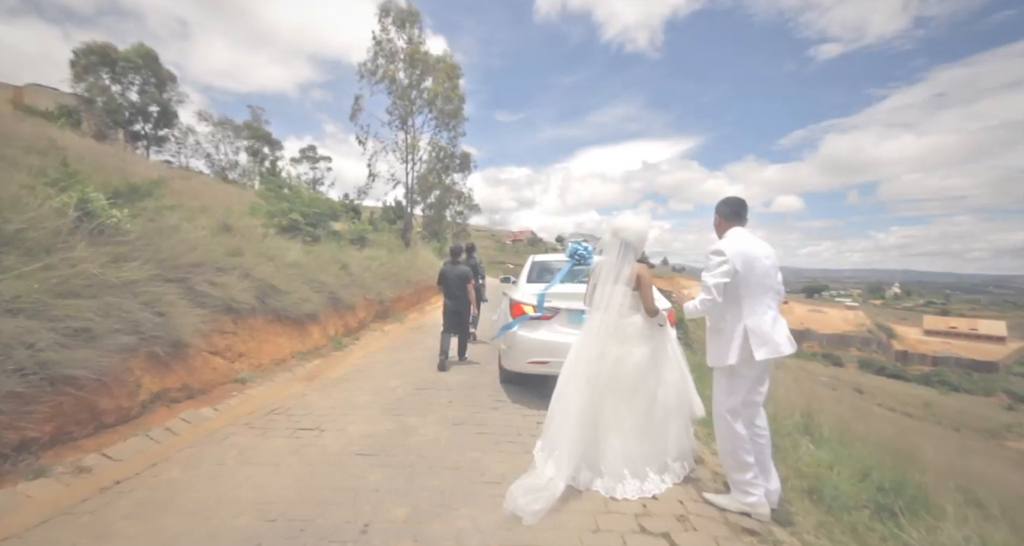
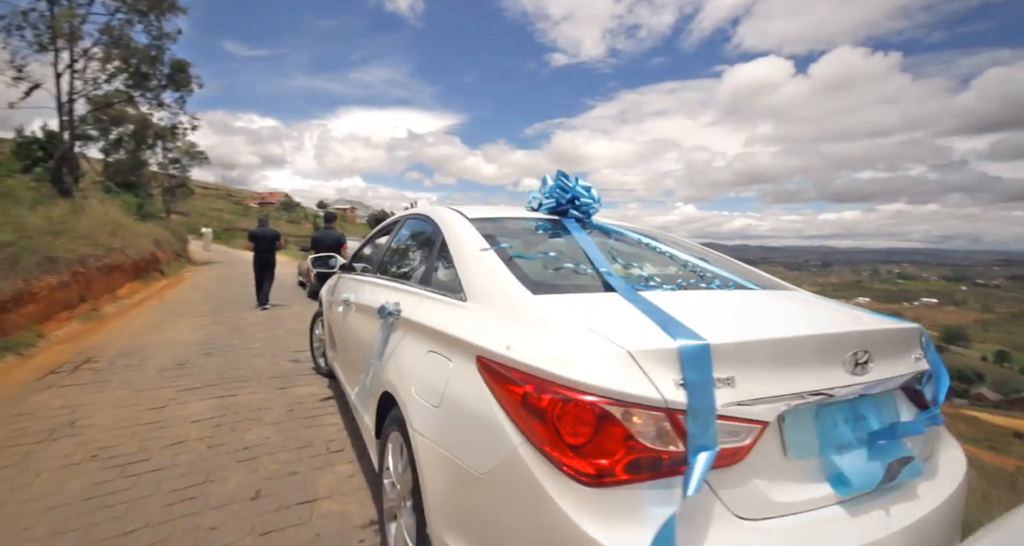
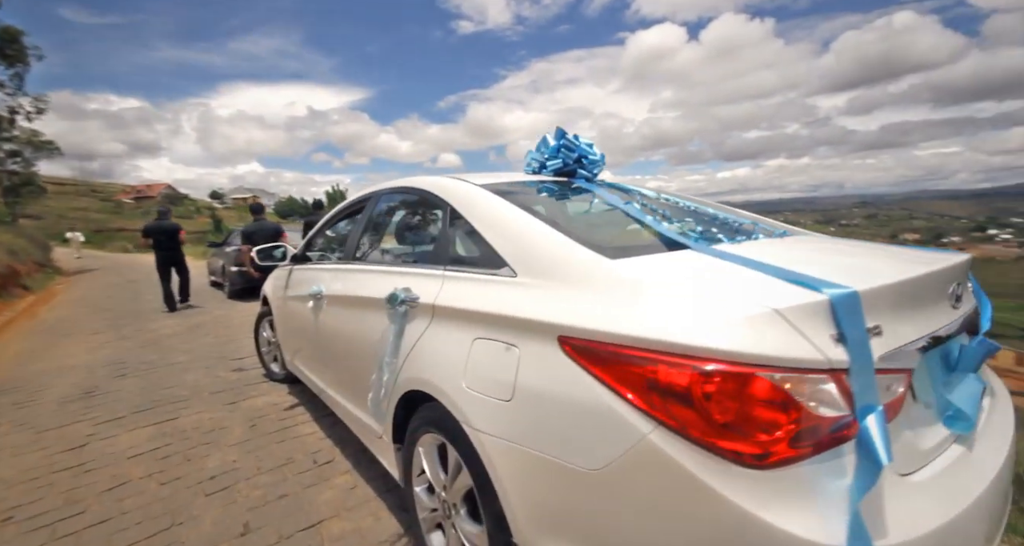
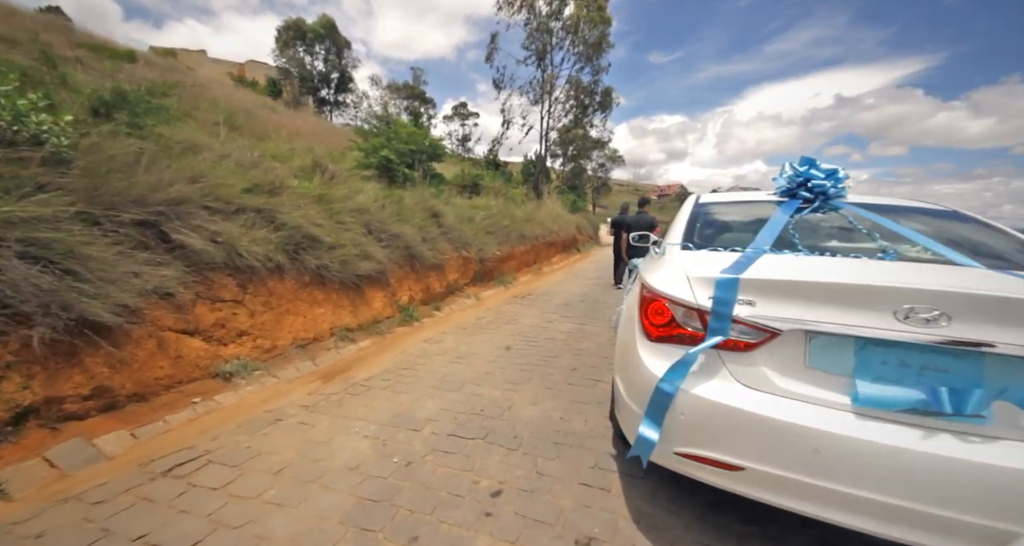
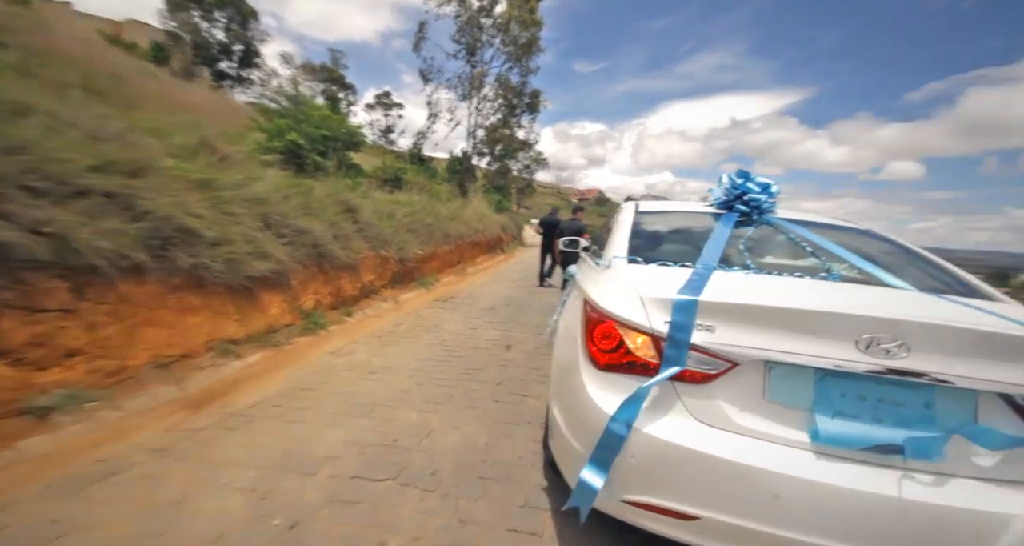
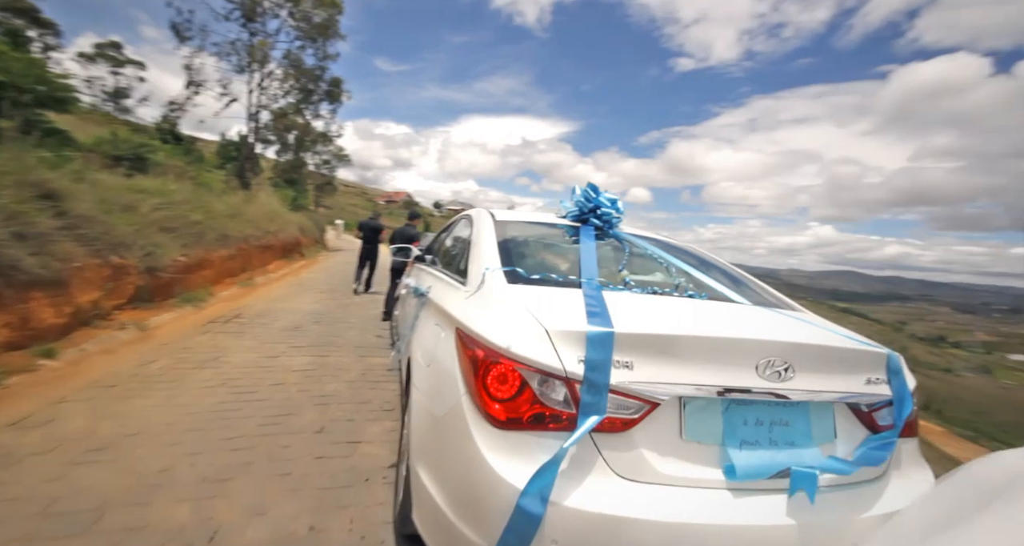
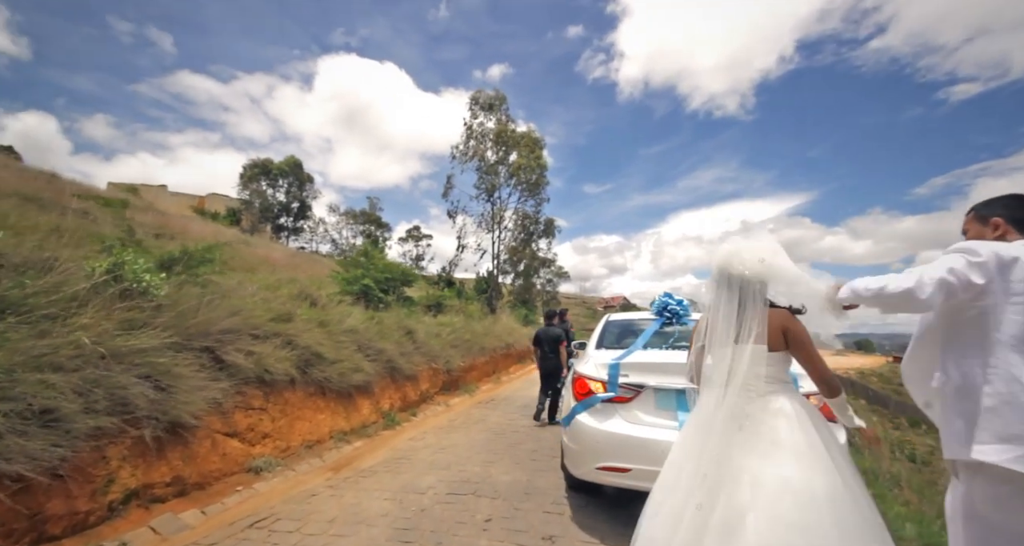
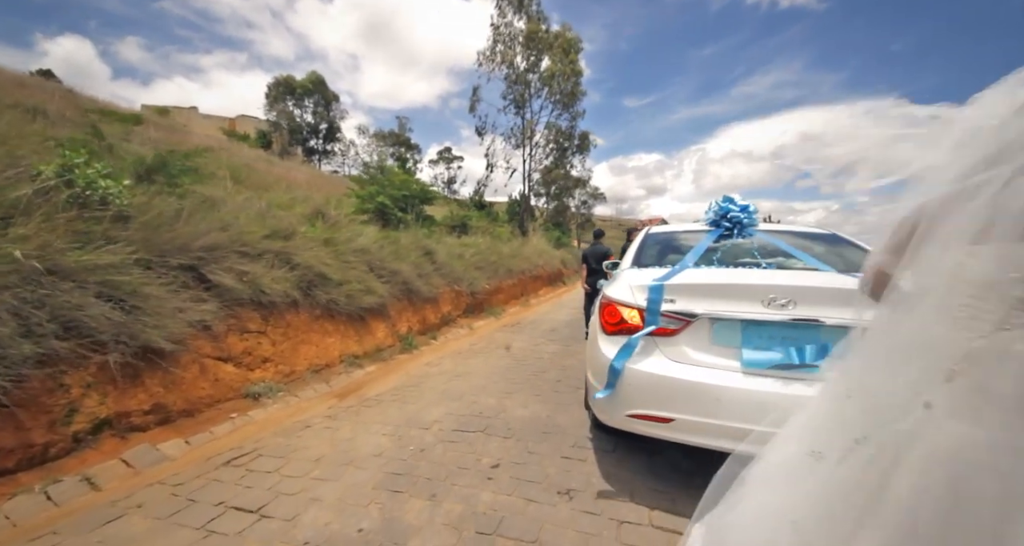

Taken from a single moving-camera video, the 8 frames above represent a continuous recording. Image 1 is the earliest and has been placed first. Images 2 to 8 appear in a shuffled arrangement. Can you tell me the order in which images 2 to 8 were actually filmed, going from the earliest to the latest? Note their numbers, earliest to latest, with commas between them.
7, 8, 4, 5, 6, 2, 3
